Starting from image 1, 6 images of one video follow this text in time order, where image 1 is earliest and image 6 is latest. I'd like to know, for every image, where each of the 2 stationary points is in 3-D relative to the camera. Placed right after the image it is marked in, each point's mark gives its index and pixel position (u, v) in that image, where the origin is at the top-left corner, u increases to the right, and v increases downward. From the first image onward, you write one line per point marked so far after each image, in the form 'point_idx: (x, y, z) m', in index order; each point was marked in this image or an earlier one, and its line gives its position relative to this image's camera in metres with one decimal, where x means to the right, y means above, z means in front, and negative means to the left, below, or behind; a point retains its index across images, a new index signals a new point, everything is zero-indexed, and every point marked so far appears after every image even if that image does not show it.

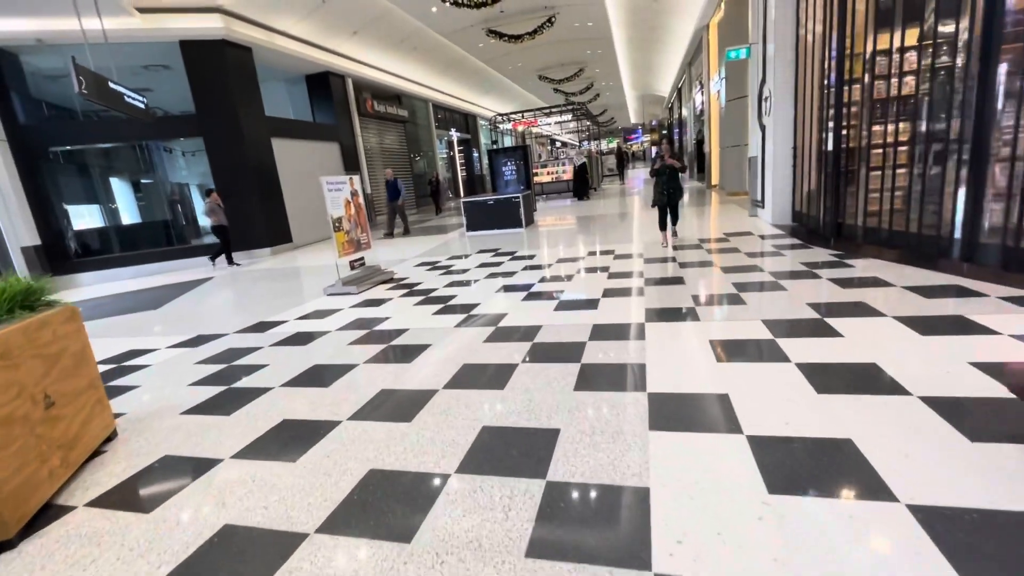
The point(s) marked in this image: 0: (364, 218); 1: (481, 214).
0: (-1.5, +0.7, +4.9) m
1: (-0.5, +1.3, +8.1) m
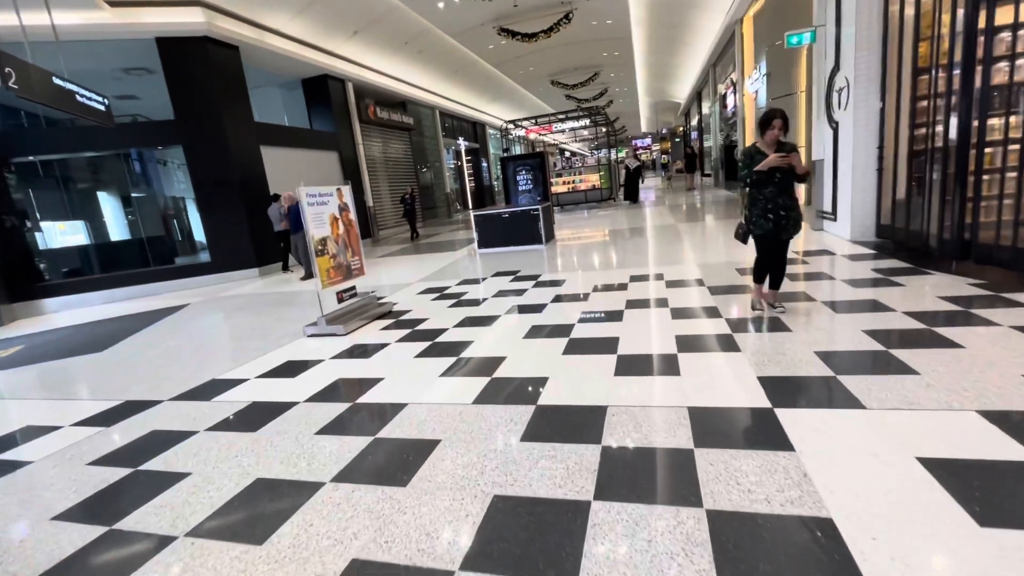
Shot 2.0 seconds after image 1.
0: (-1.3, +0.4, +4.0) m
1: (-0.3, +0.9, +7.2) m
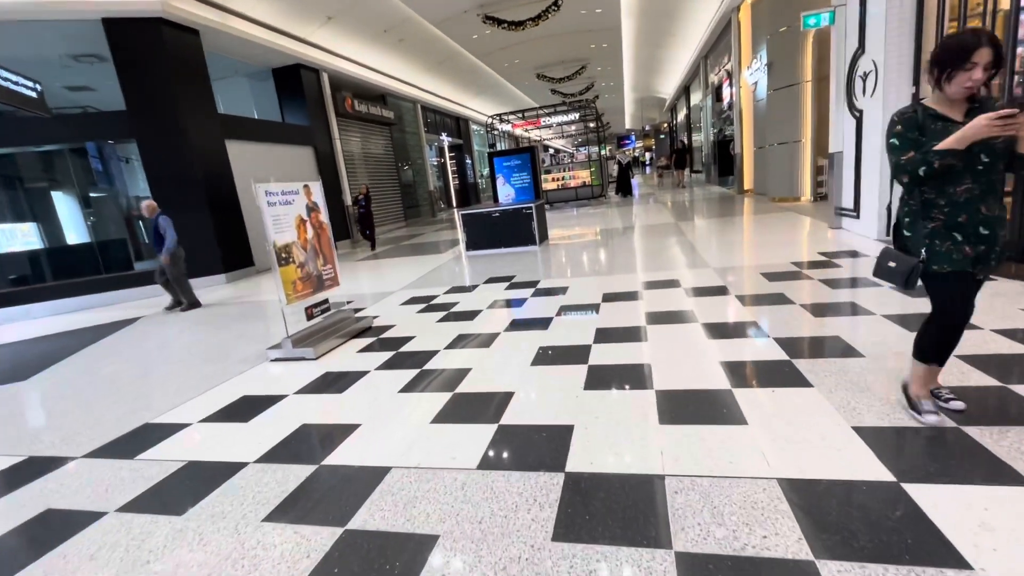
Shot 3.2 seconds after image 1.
0: (-1.3, +0.3, +3.4) m
1: (-0.4, +0.8, +6.7) m
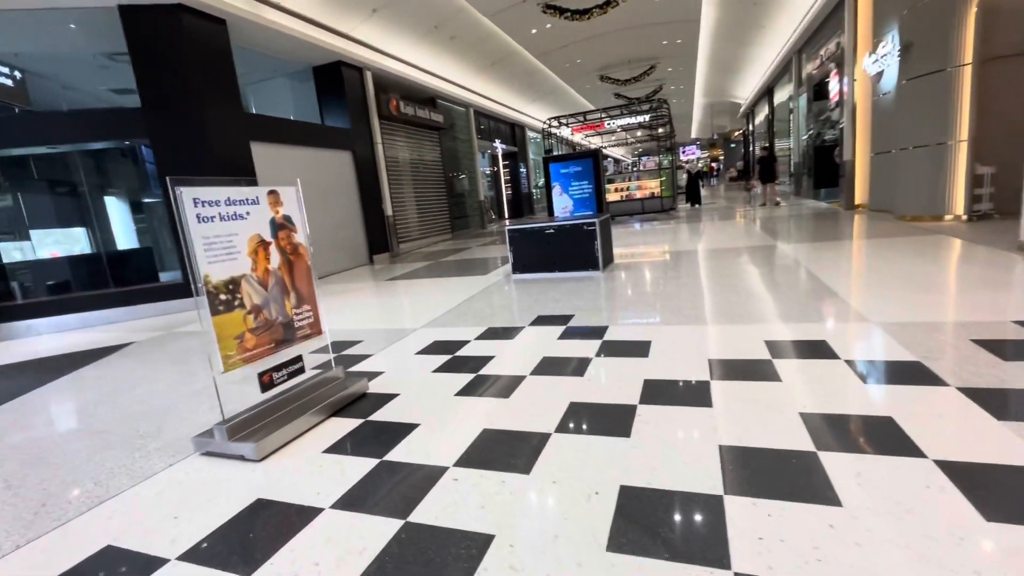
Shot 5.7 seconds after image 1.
0: (-1.0, 0.0, +2.4) m
1: (+0.2, +0.5, +5.5) m
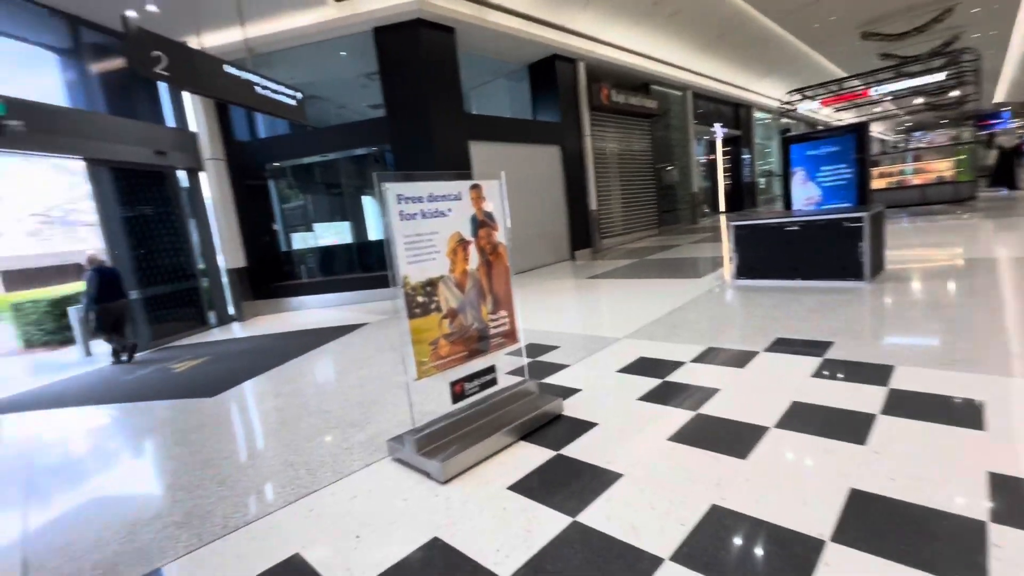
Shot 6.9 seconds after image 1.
0: (0.0, 0.0, +2.2) m
1: (+2.4, +0.4, +4.5) m
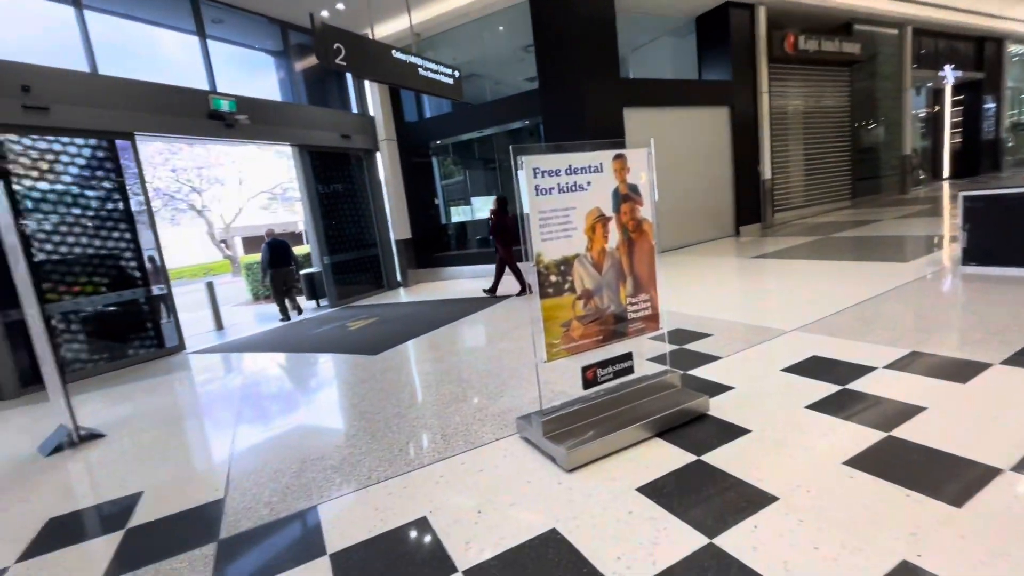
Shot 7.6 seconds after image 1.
0: (+0.6, +0.1, +2.0) m
1: (+3.6, +0.4, +3.5) m
